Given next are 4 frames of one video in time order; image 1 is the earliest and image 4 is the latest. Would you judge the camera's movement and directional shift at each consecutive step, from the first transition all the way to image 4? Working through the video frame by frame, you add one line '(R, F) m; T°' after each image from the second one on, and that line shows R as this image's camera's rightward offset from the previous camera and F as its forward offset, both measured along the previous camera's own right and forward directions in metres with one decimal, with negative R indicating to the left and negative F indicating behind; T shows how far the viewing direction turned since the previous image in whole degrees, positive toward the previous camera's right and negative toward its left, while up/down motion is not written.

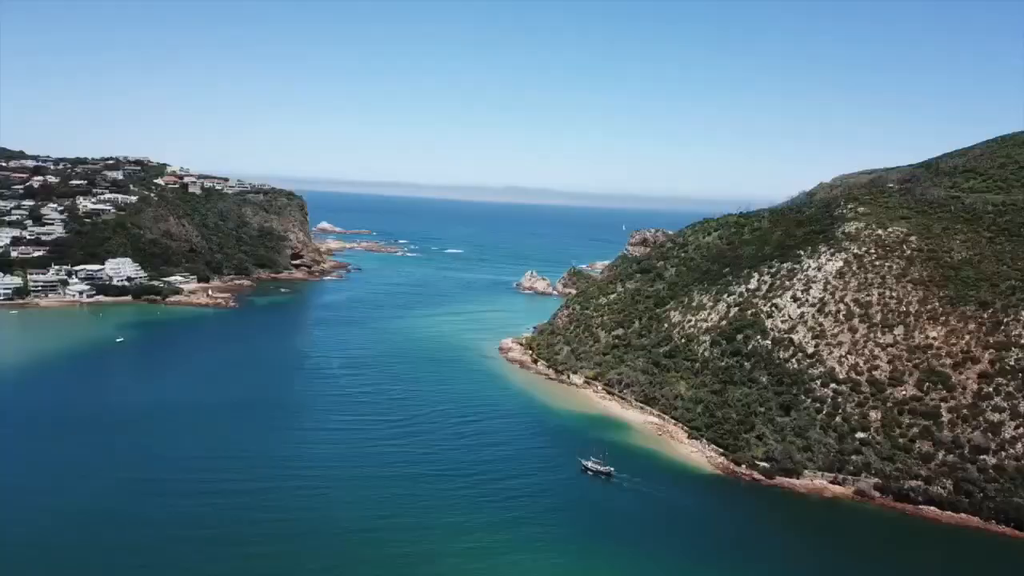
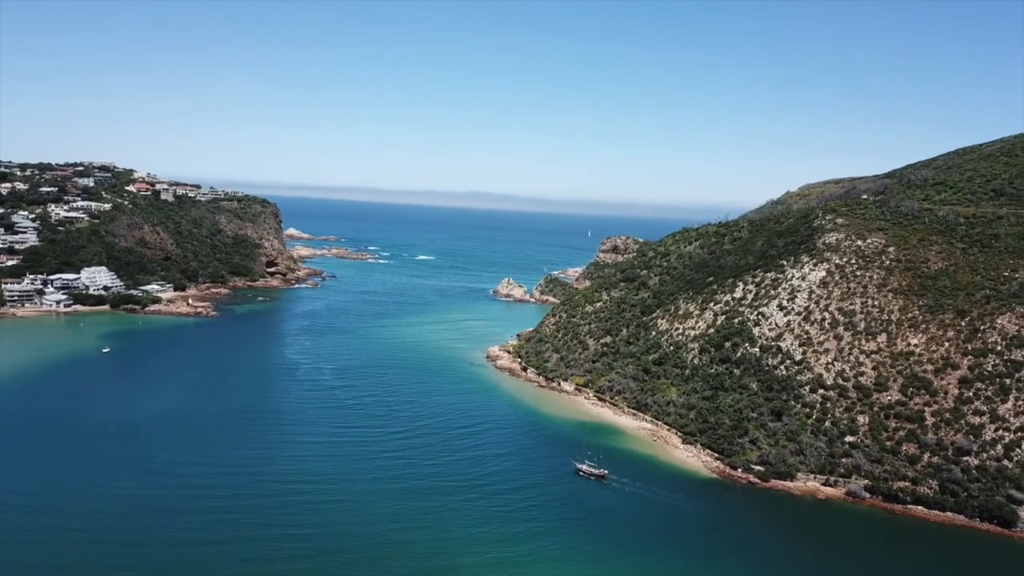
(-1.3, -0.6) m; +2°
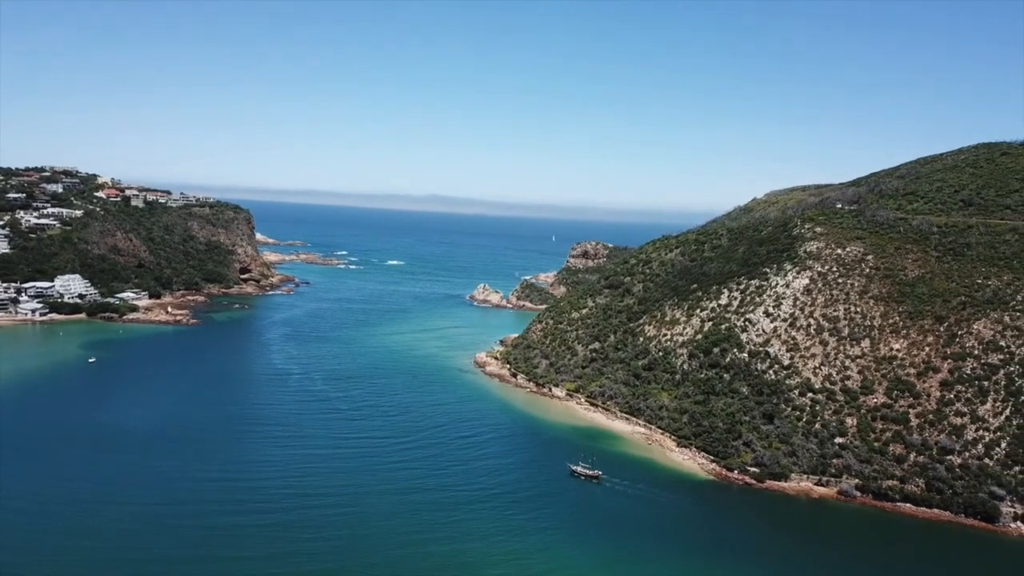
(-1.4, -0.6) m; +2°
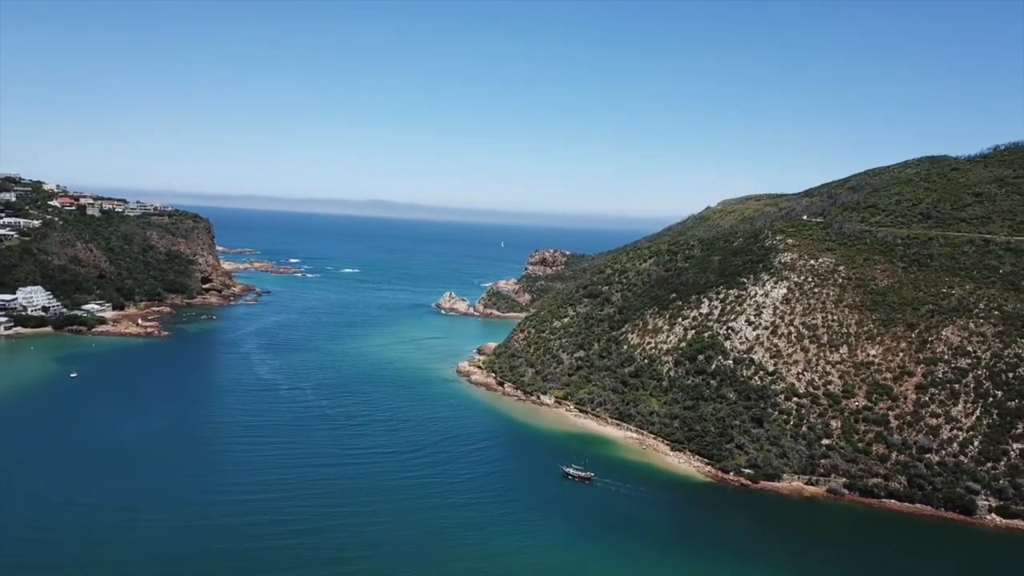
(-2.1, -1.0) m; +4°
